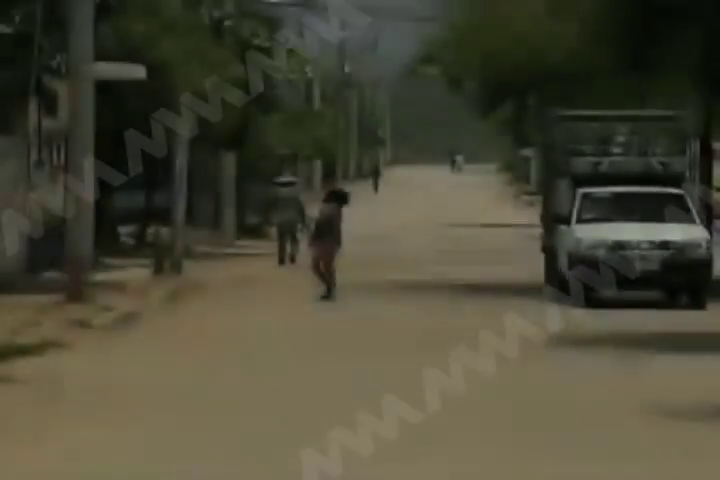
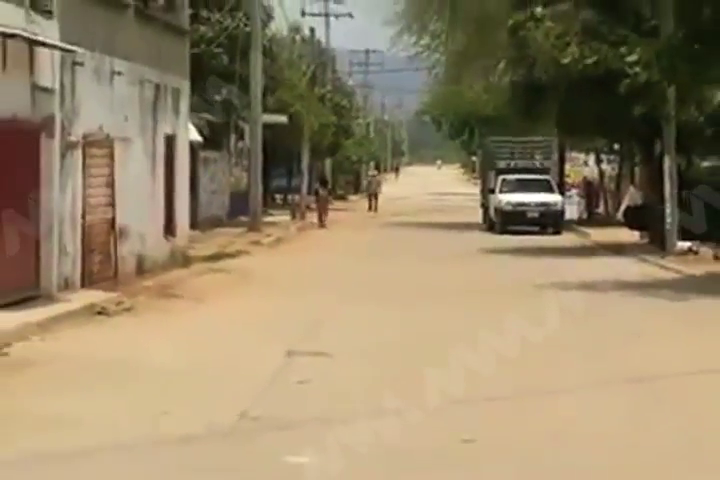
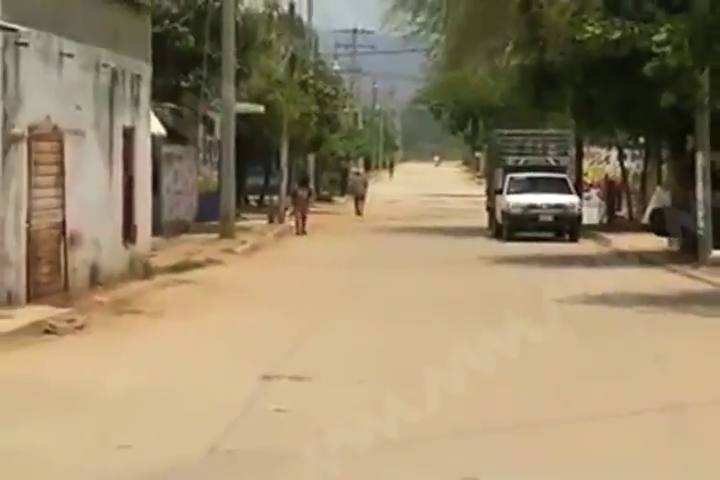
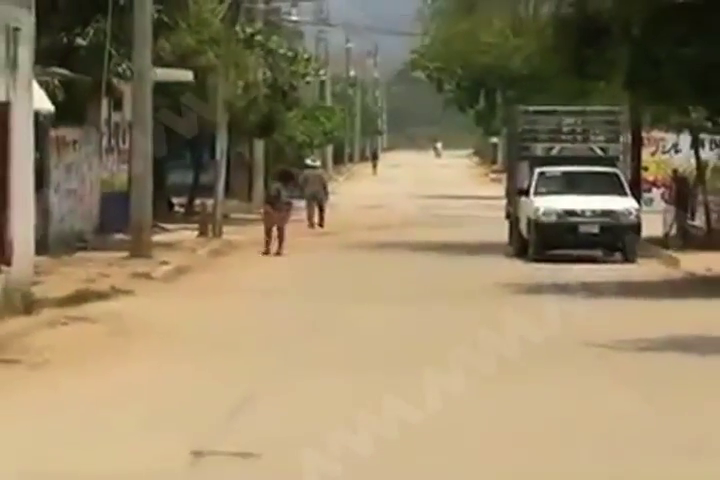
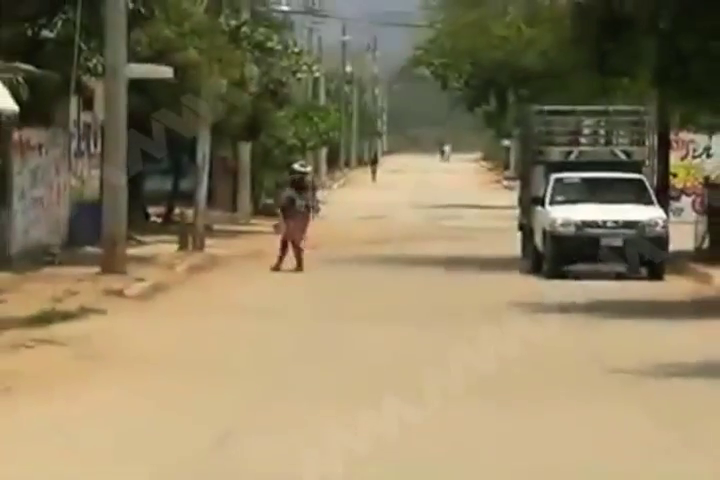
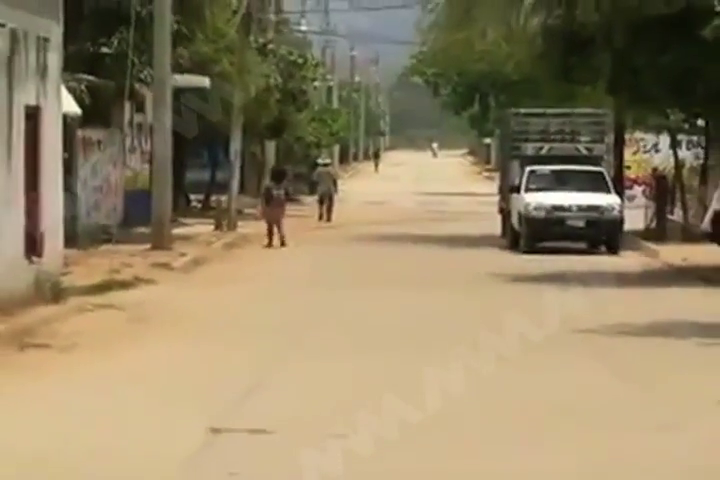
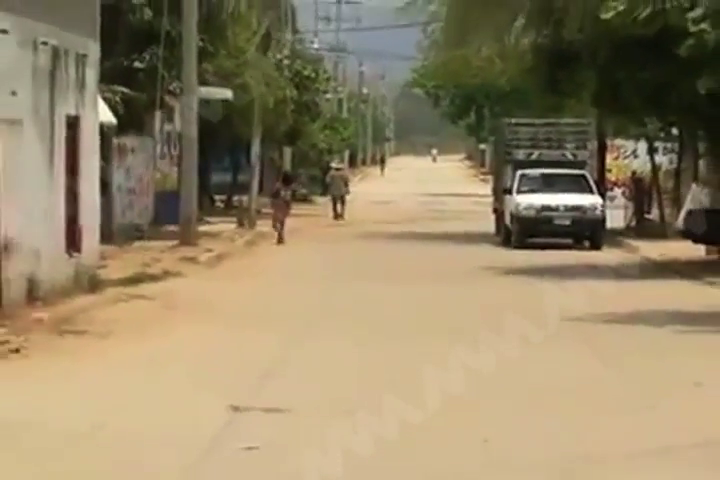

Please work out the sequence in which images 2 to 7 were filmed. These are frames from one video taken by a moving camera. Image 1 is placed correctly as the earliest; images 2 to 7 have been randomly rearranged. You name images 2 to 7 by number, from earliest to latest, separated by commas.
5, 4, 6, 7, 3, 2
